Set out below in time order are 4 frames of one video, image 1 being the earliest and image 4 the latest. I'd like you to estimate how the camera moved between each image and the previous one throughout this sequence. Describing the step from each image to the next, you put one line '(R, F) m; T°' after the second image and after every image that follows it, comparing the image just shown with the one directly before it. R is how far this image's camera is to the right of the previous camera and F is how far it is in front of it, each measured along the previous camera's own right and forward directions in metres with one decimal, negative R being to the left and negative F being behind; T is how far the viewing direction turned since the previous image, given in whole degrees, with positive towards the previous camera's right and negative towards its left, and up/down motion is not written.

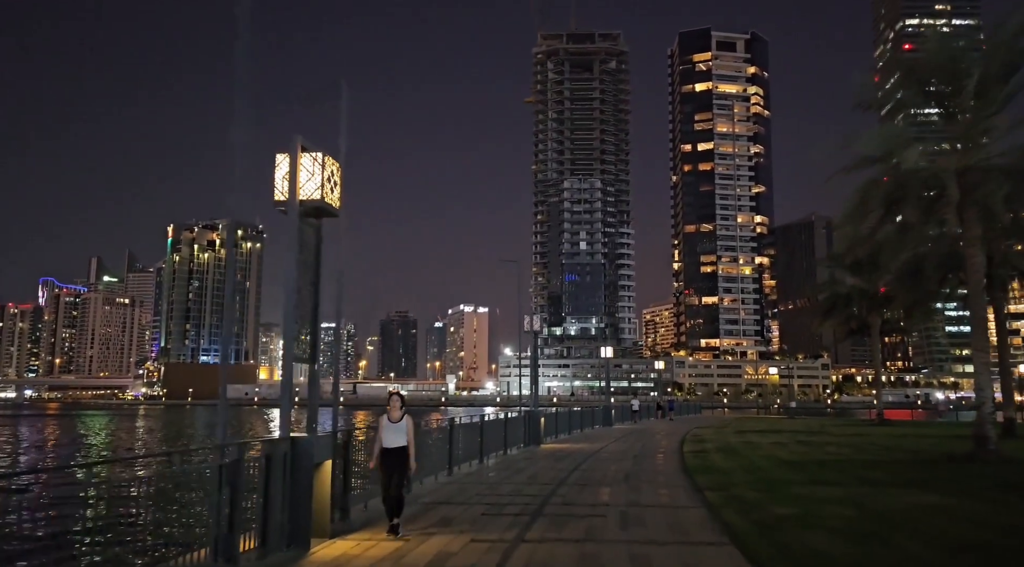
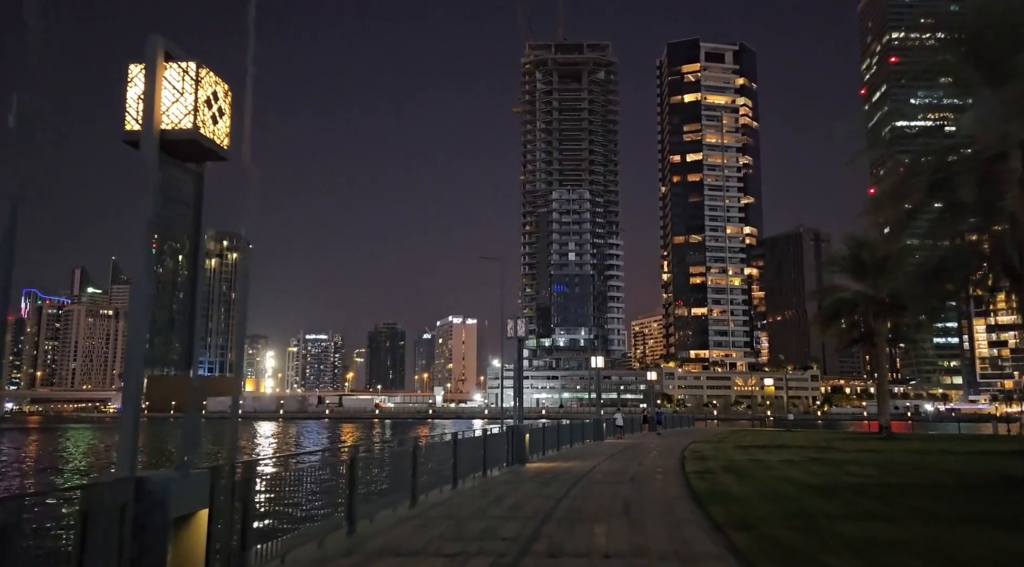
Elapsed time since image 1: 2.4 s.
(+0.1, +1.1) m; +1°
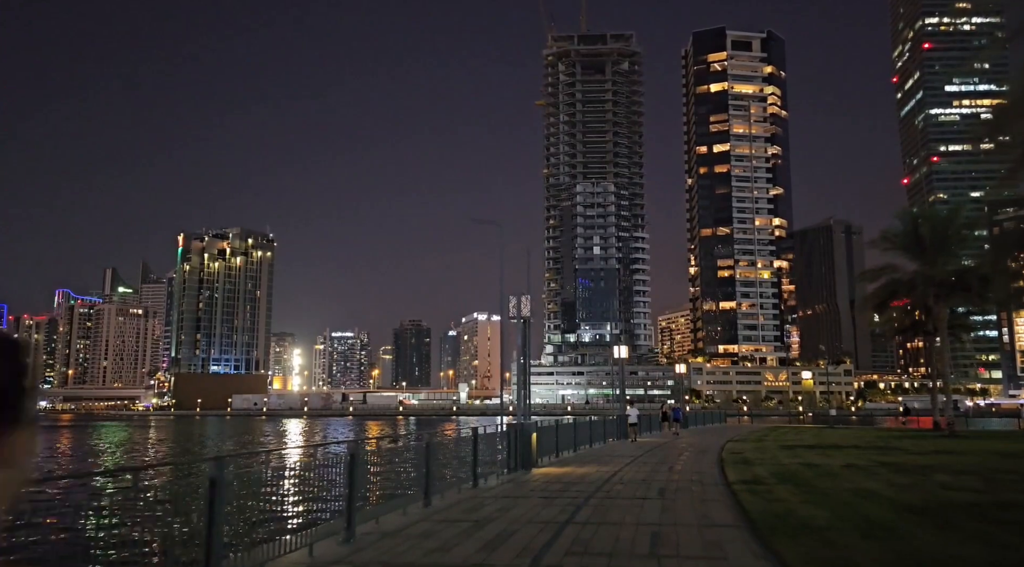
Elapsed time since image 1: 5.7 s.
(+0.3, +1.6) m; -2°
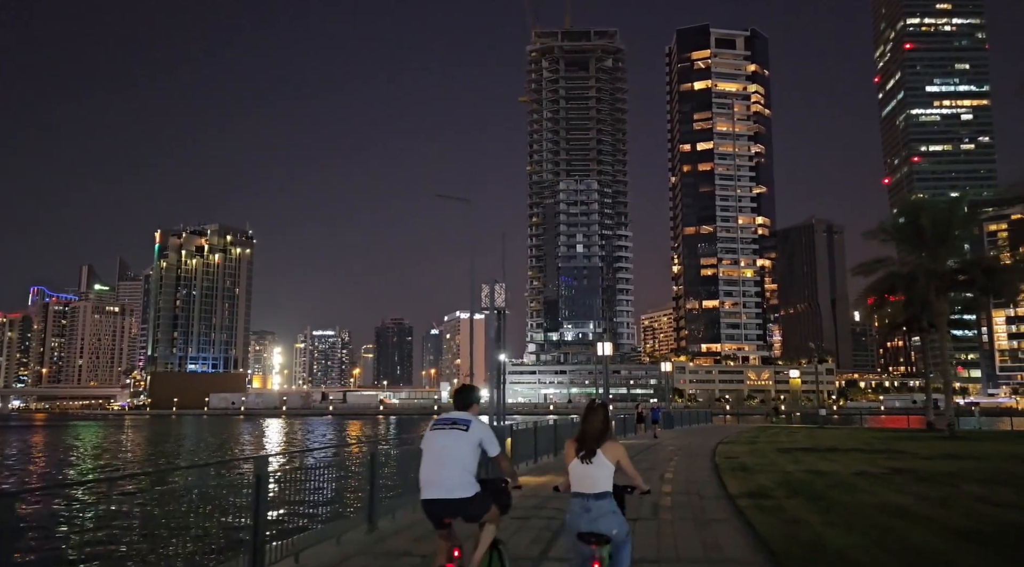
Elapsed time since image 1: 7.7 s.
(+0.1, +1.0) m; +1°
